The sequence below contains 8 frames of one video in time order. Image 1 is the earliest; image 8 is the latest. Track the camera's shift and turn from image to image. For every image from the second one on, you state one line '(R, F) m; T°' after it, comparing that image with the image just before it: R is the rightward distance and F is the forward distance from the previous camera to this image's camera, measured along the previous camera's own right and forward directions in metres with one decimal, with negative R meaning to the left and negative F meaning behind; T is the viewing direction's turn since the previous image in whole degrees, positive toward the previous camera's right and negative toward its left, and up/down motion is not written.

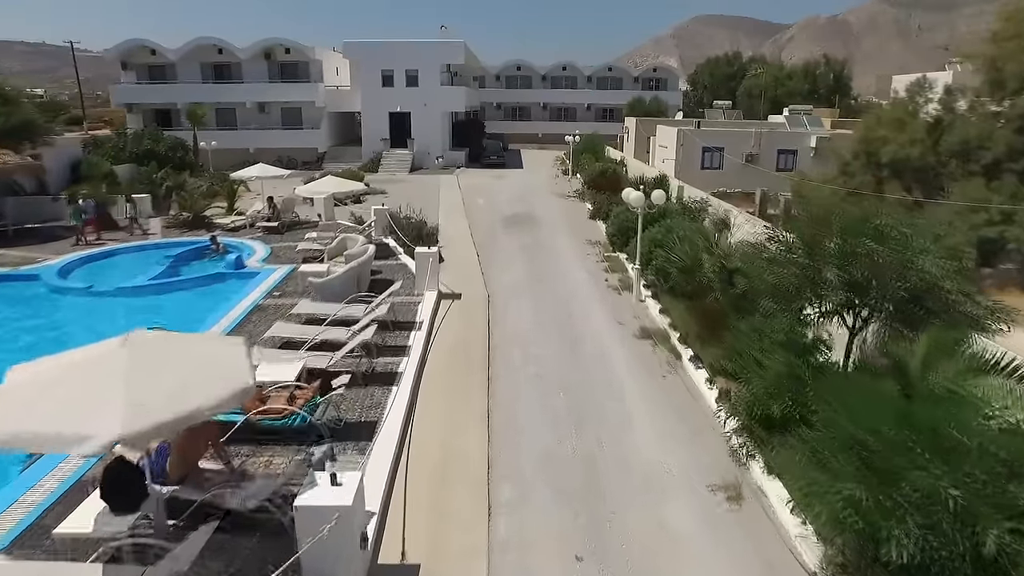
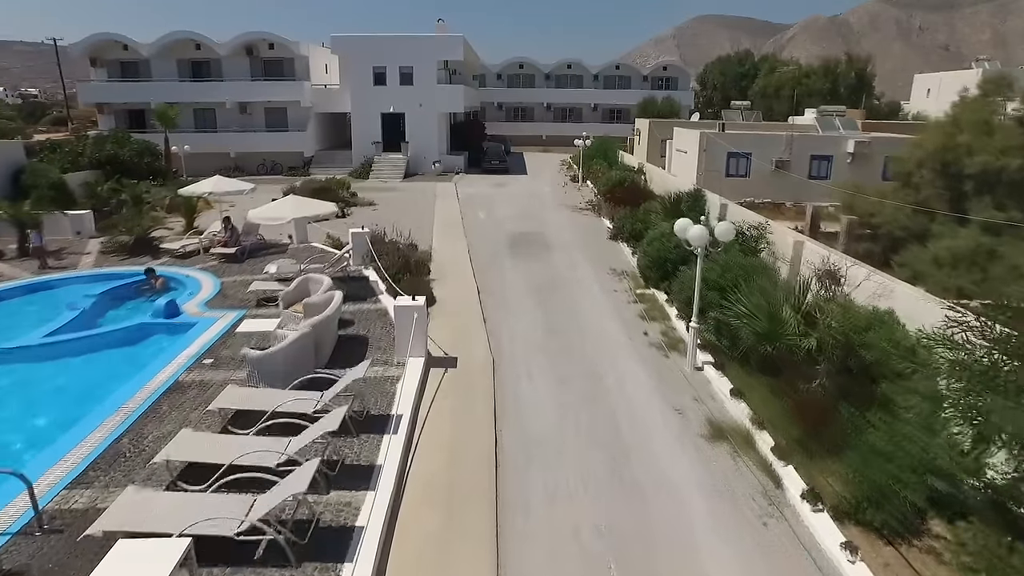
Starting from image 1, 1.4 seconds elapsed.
(-0.2, +3.5) m; 0°
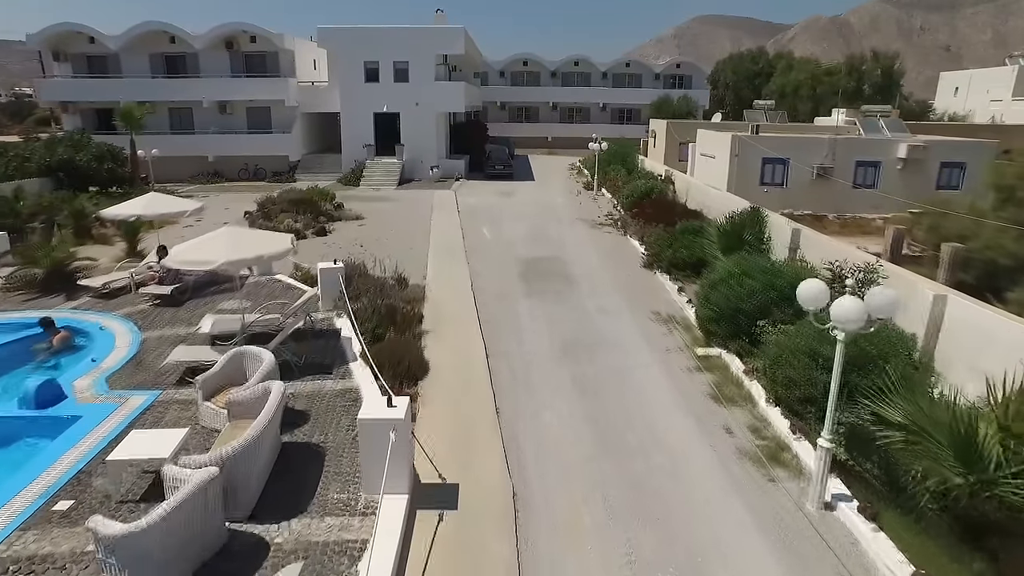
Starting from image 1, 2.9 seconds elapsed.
(-0.3, +3.6) m; 0°
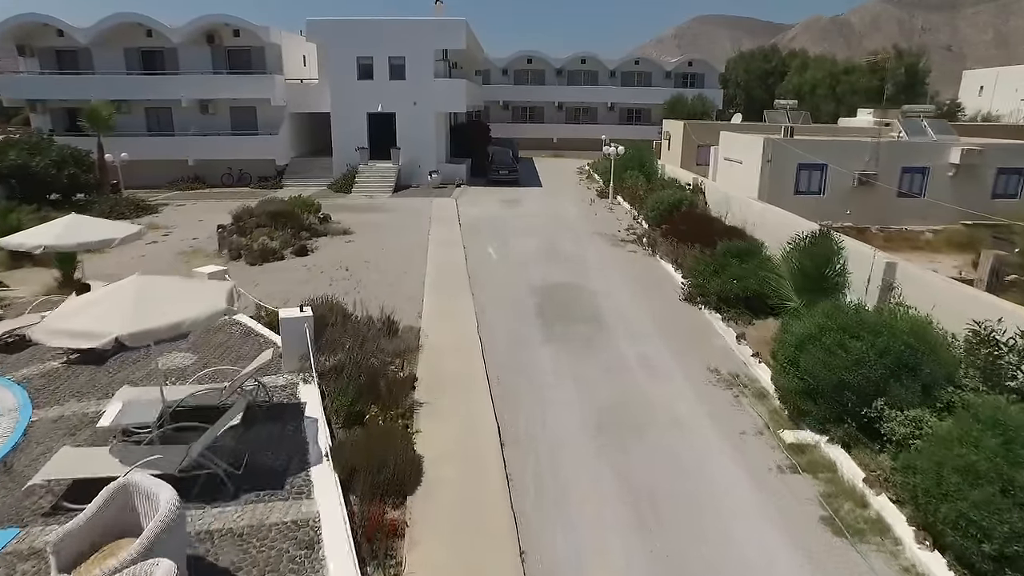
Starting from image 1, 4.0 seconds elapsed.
(-0.3, +2.9) m; 0°
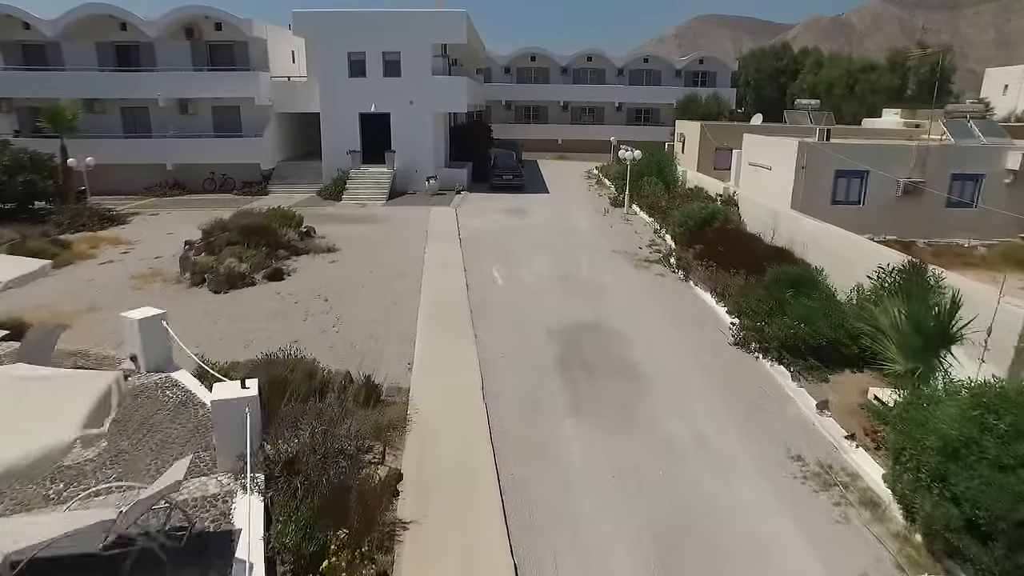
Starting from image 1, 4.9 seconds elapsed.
(-0.2, +2.6) m; 0°
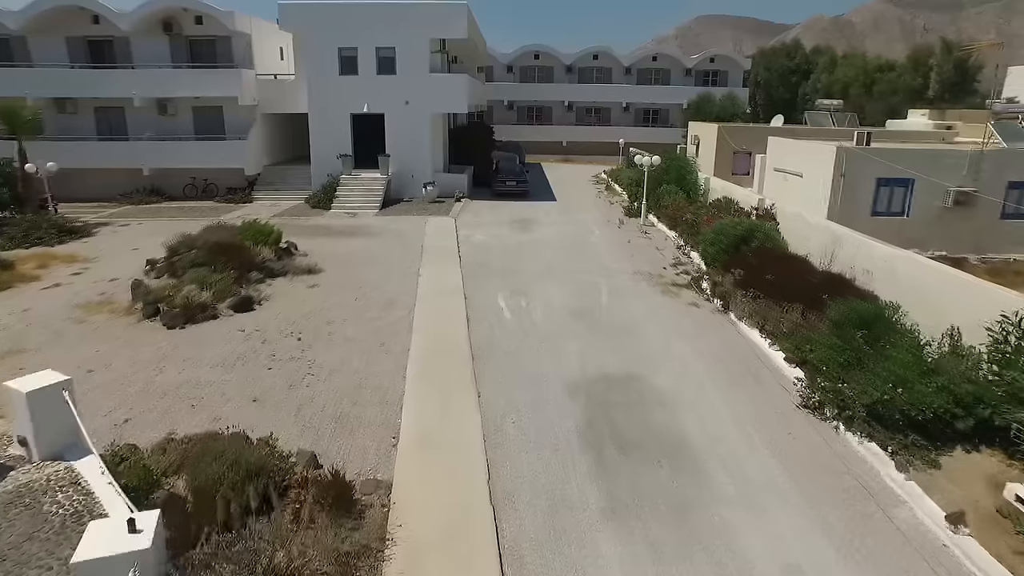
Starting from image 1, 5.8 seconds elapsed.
(-0.2, +2.4) m; 0°
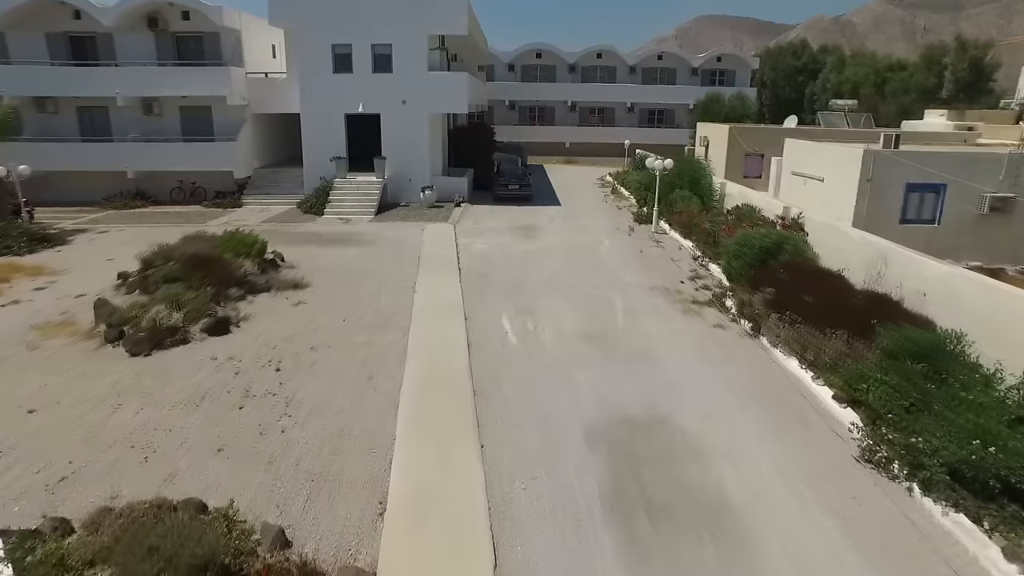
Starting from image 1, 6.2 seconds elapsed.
(-0.1, +1.4) m; 0°
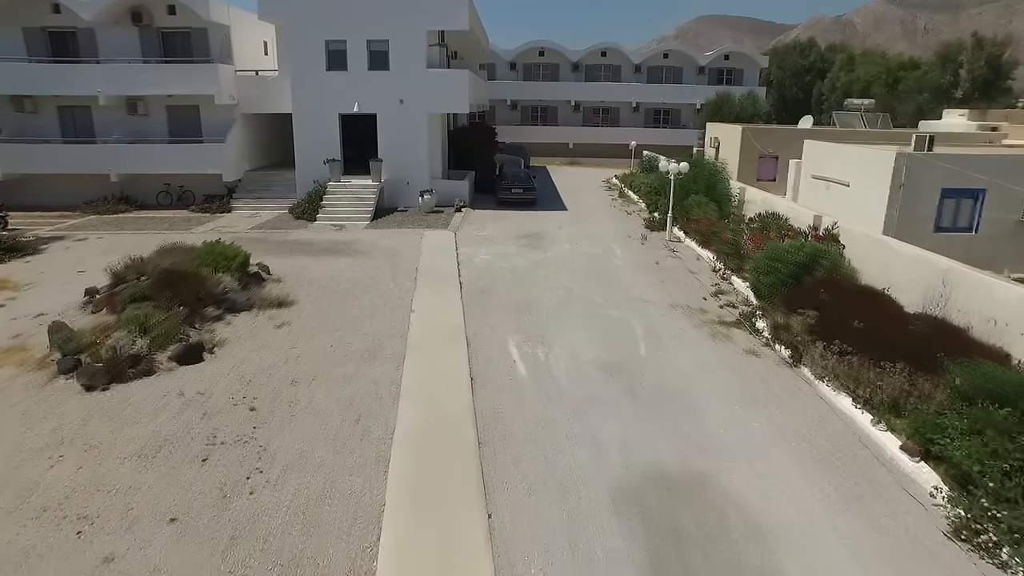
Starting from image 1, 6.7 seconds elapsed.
(-0.2, +1.4) m; 0°
